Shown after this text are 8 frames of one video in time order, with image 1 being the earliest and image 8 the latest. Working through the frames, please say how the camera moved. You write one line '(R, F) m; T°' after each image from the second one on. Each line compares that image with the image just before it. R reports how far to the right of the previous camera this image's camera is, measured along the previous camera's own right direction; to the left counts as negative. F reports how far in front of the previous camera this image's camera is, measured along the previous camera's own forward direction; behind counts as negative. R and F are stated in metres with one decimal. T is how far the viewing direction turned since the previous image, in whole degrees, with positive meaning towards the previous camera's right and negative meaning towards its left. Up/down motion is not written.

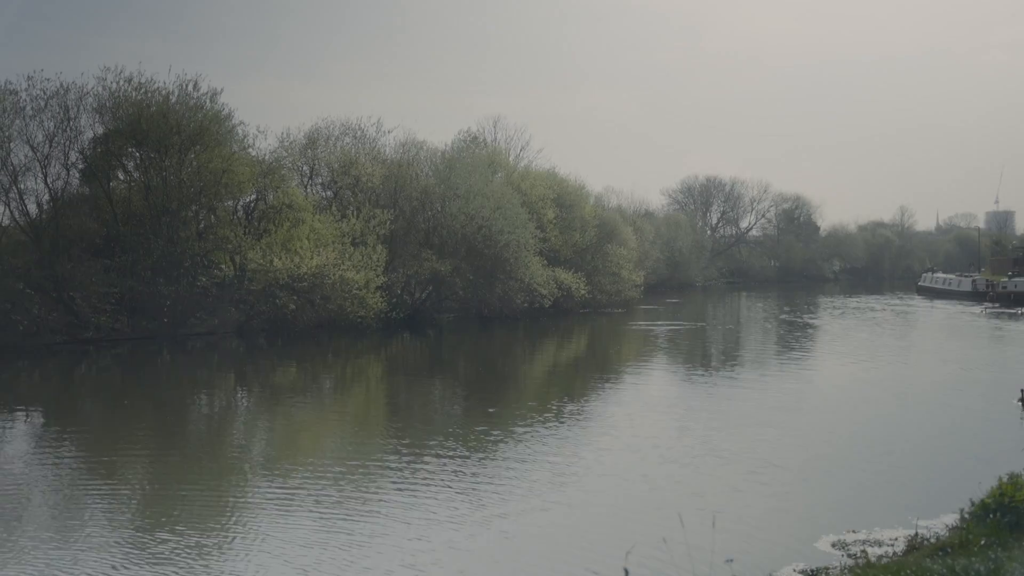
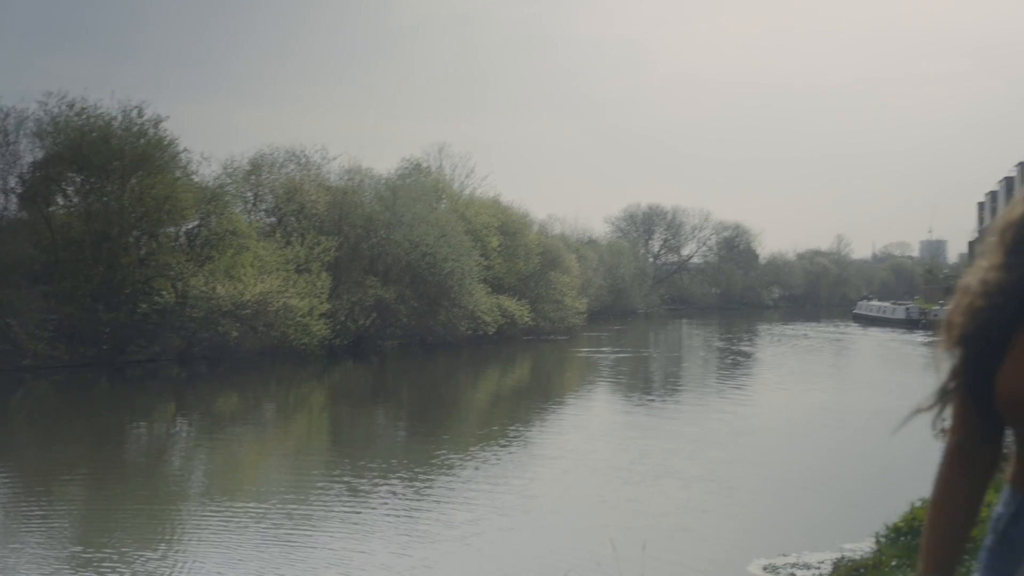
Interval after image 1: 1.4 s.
(0.0, -0.2) m; +3°
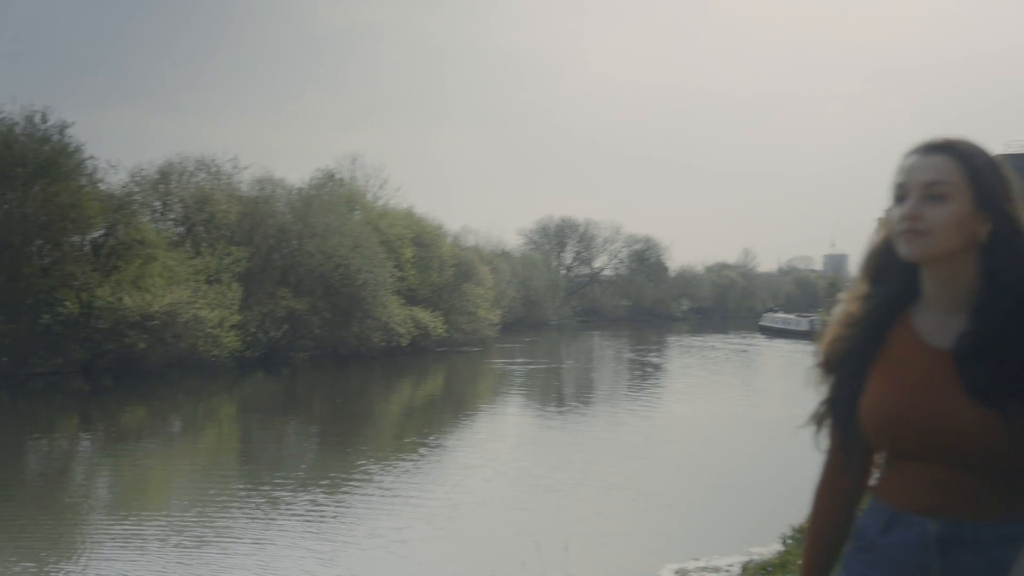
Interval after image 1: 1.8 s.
(0.0, -0.2) m; +5°
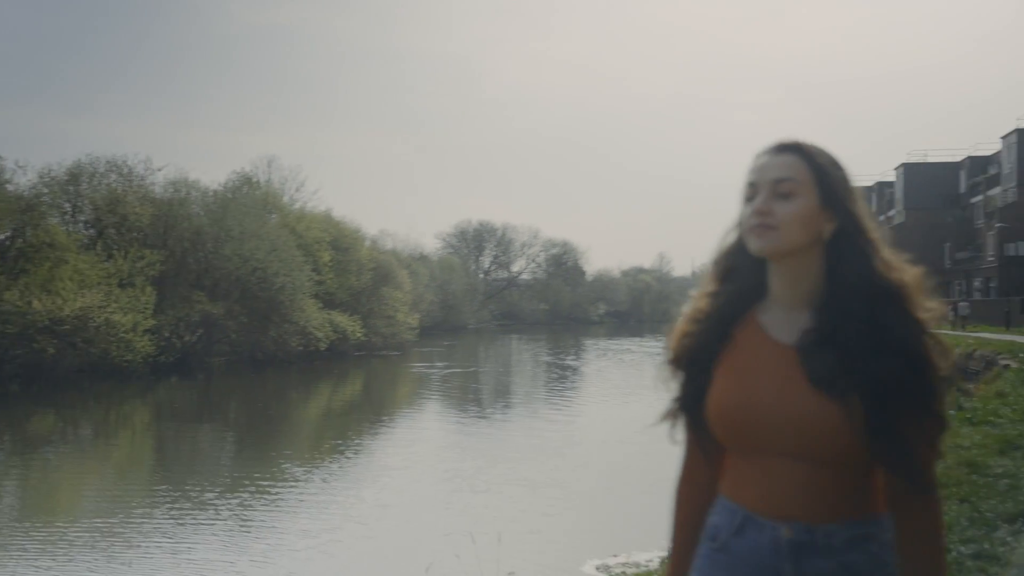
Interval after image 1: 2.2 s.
(0.0, -0.3) m; +5°
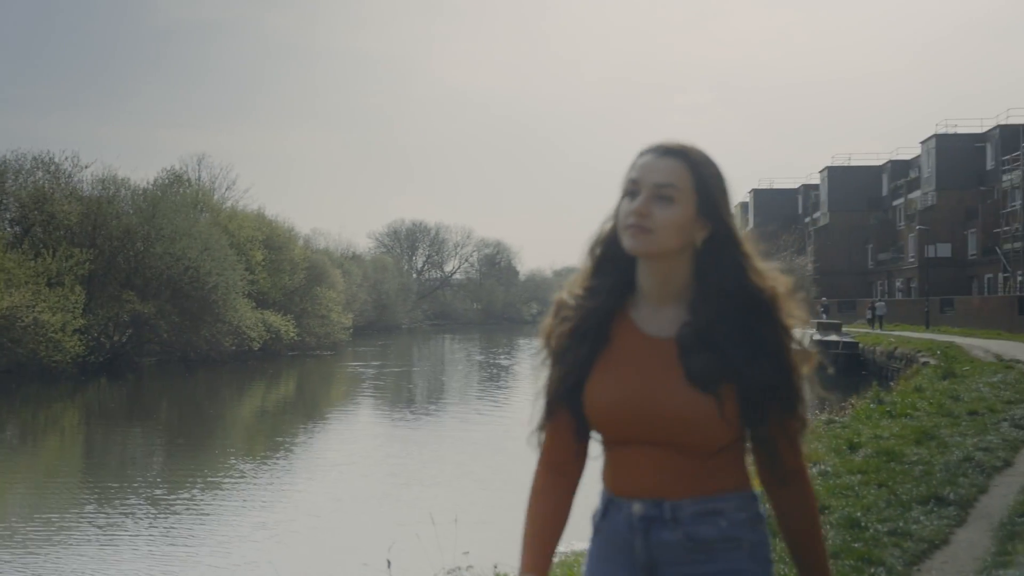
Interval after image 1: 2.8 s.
(0.0, -0.3) m; +4°
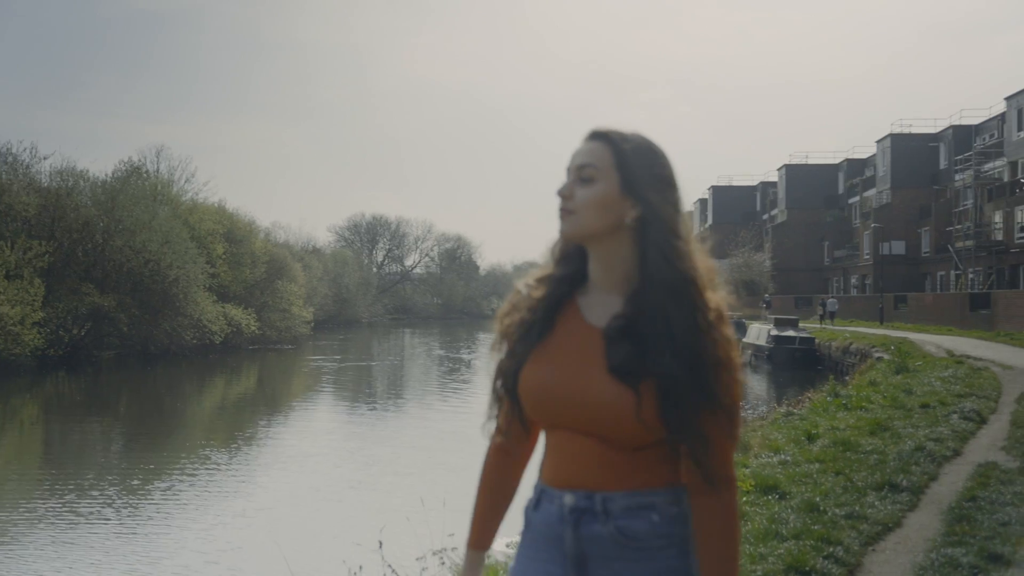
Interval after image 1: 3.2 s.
(-0.1, -0.1) m; +3°
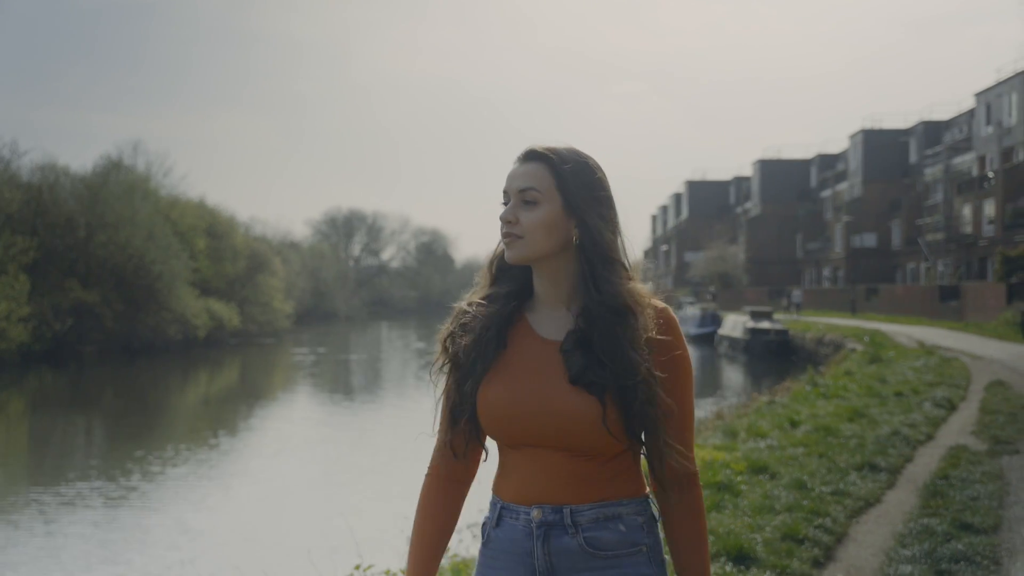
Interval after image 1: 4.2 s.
(-0.2, -0.3) m; +2°
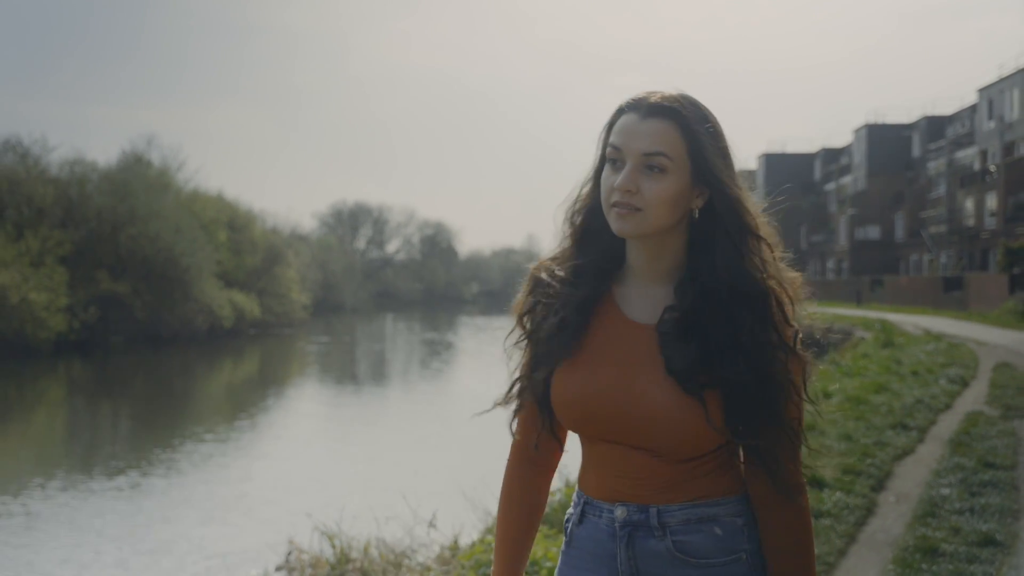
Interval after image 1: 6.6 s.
(-0.5, -0.7) m; 0°
